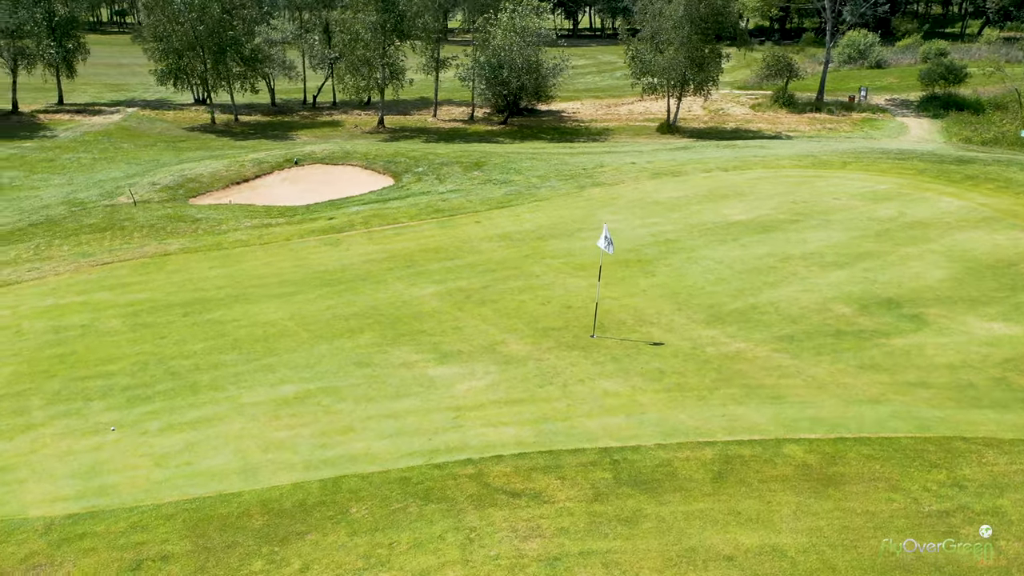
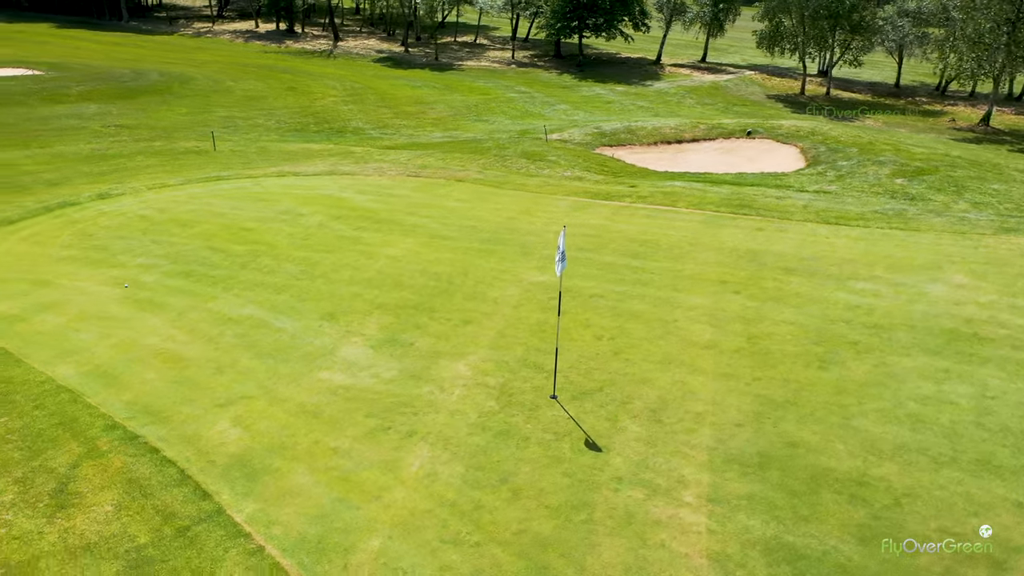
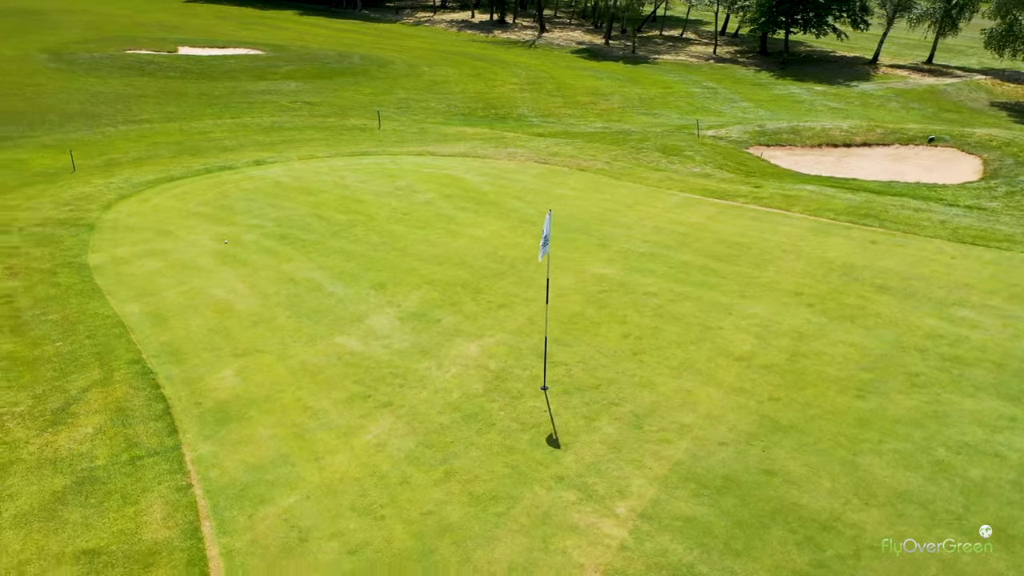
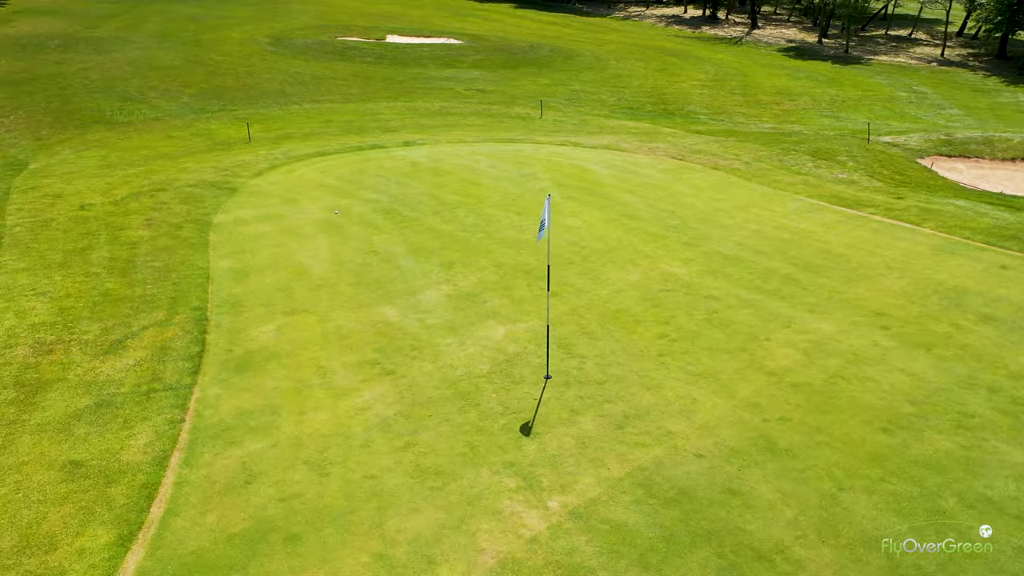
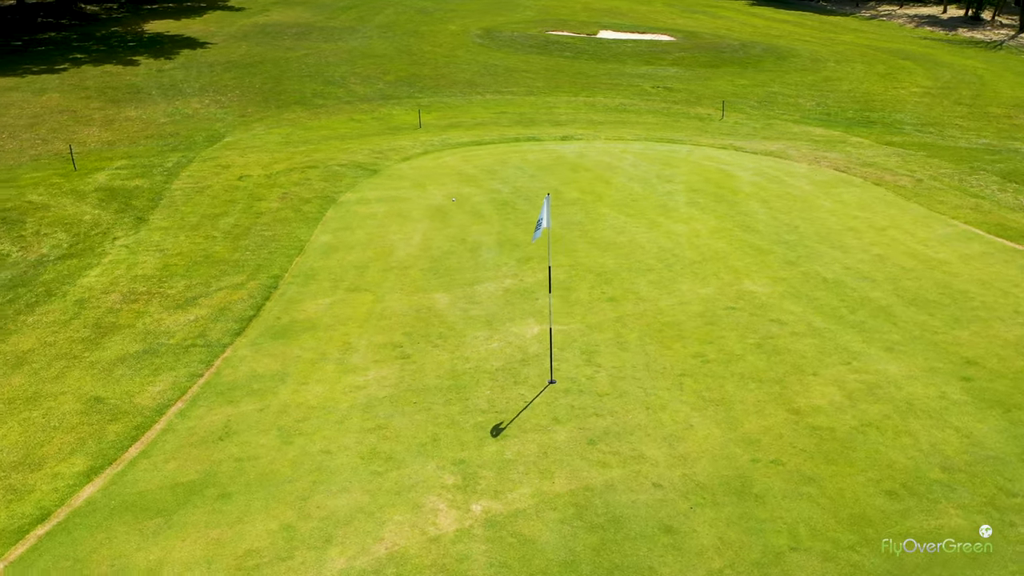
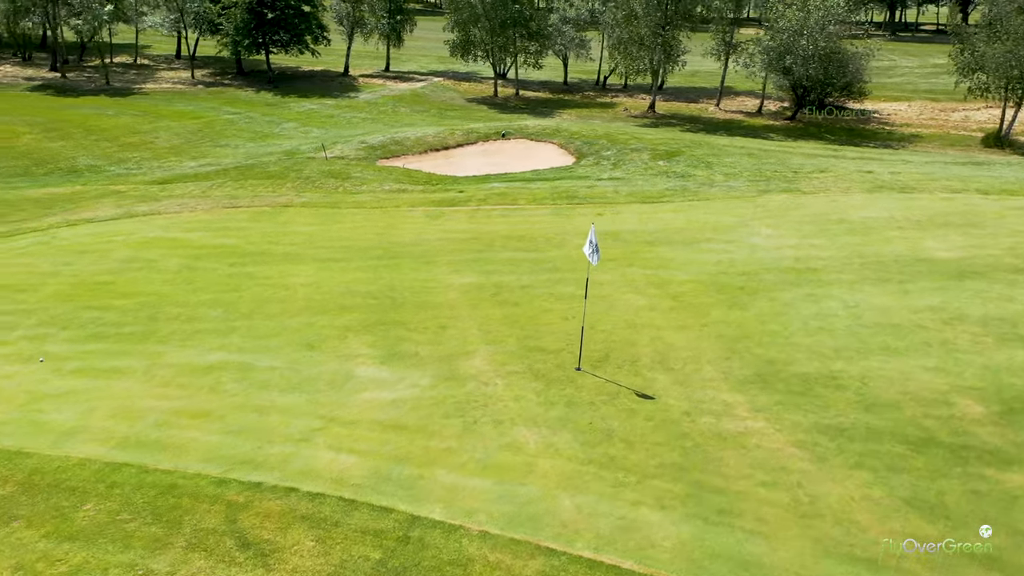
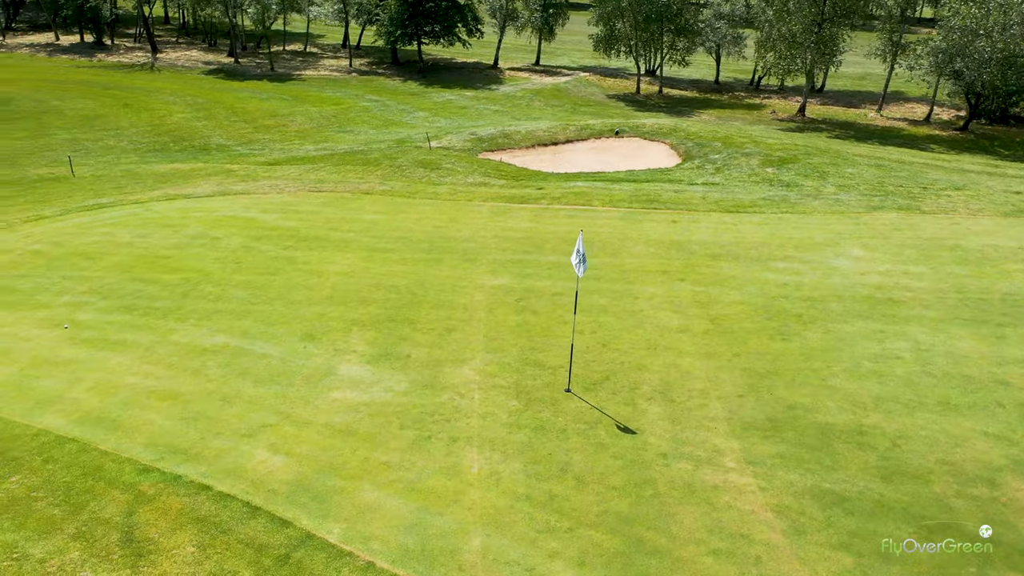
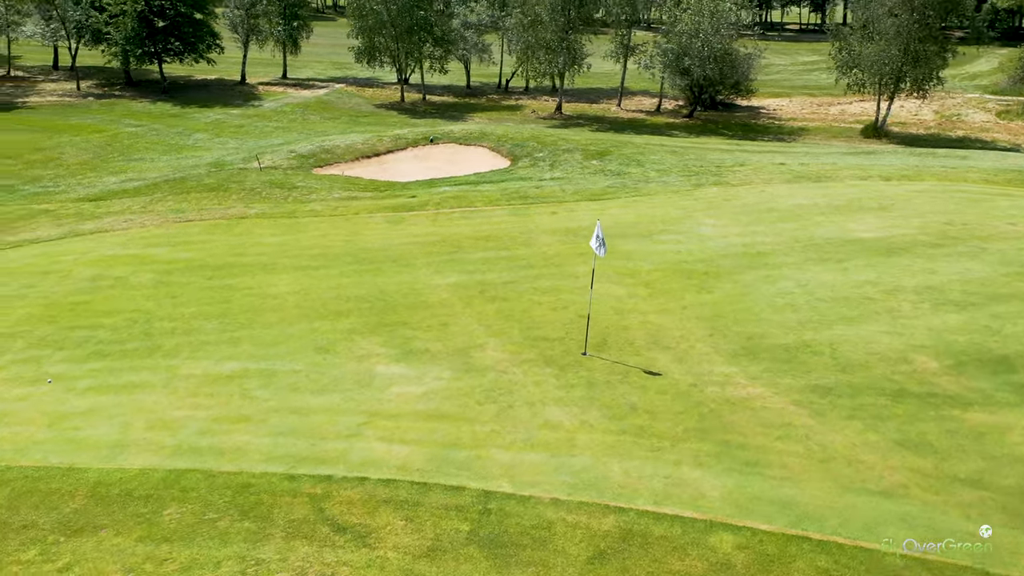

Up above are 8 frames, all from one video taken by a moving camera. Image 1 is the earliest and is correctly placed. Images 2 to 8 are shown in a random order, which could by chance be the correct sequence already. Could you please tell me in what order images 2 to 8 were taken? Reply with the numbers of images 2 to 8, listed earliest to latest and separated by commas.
8, 6, 7, 2, 3, 4, 5
